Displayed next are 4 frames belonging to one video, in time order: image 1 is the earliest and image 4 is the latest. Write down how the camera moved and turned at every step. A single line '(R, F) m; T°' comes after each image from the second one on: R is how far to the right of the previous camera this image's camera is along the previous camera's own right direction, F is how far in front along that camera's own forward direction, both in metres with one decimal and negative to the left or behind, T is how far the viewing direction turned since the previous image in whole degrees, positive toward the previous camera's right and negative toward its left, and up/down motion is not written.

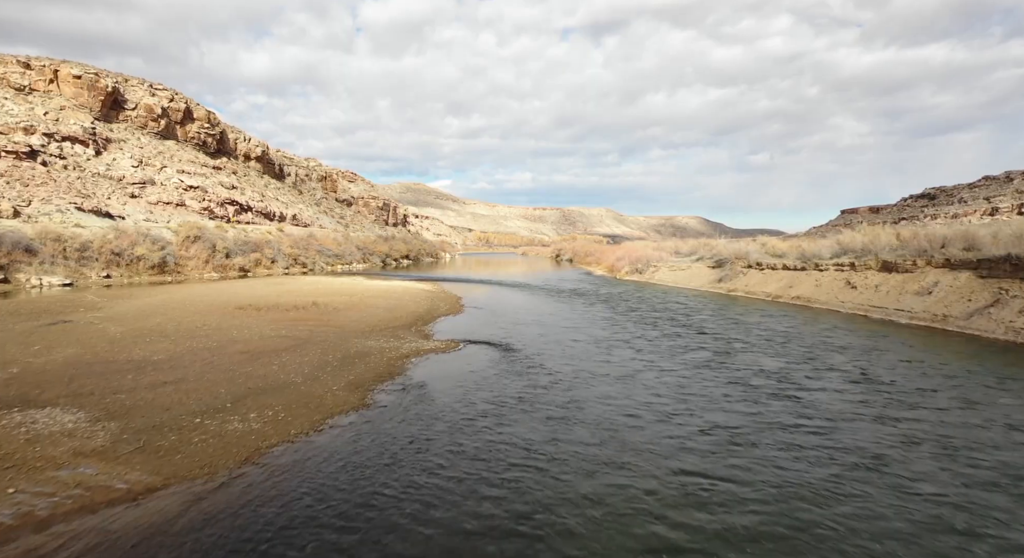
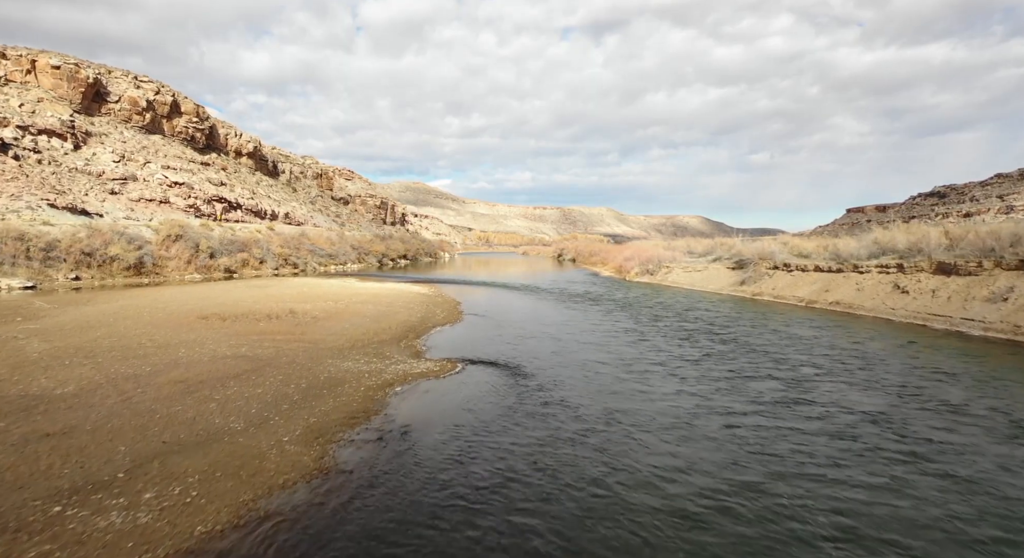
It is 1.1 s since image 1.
(-0.2, +2.5) m; 0°
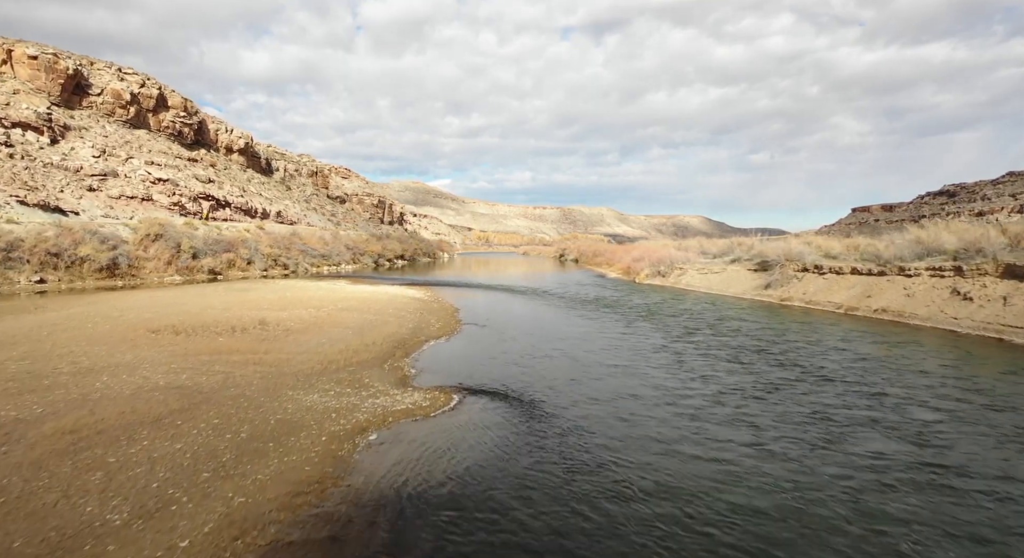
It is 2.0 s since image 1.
(-0.2, +2.4) m; 0°
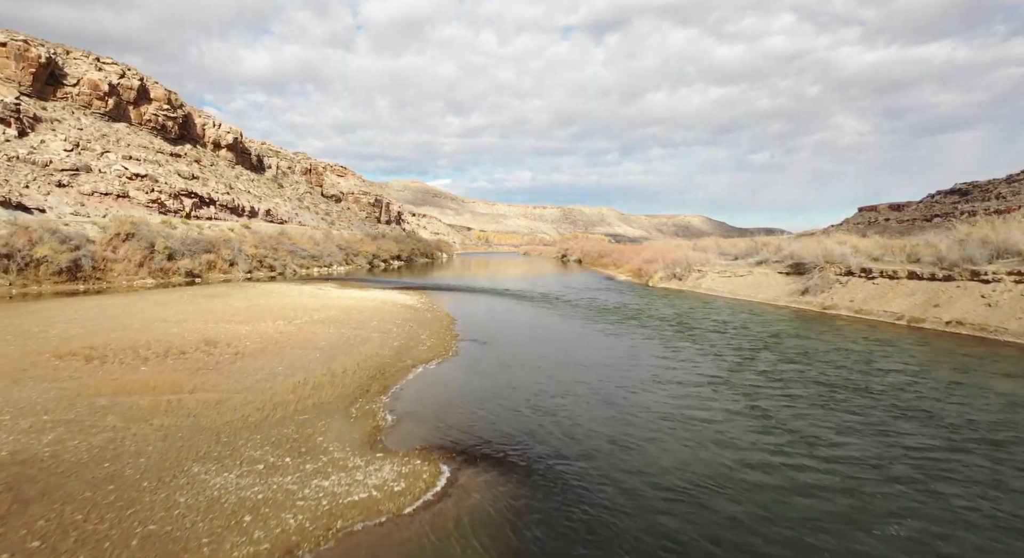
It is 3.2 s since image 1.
(-0.2, +2.9) m; 0°
